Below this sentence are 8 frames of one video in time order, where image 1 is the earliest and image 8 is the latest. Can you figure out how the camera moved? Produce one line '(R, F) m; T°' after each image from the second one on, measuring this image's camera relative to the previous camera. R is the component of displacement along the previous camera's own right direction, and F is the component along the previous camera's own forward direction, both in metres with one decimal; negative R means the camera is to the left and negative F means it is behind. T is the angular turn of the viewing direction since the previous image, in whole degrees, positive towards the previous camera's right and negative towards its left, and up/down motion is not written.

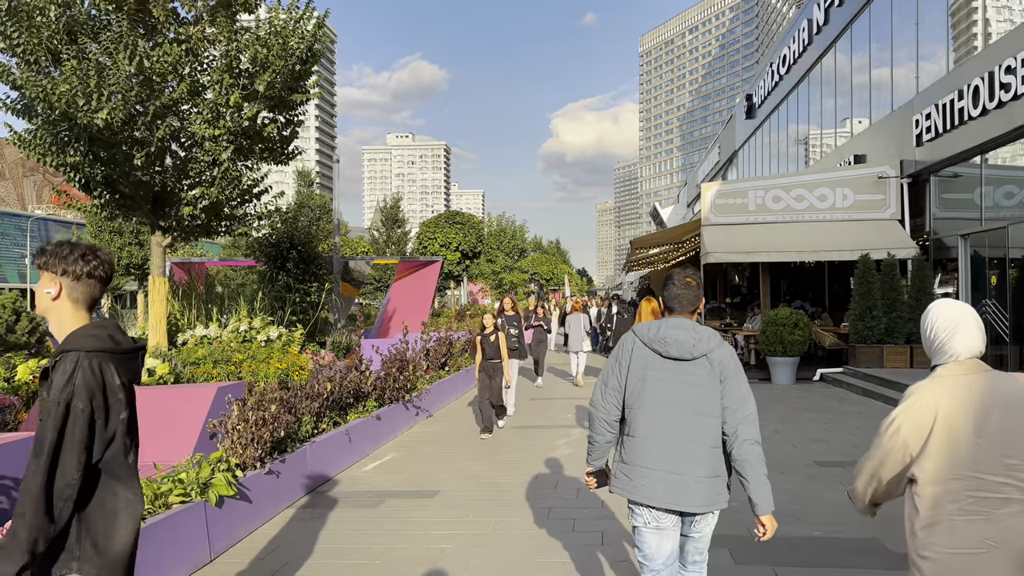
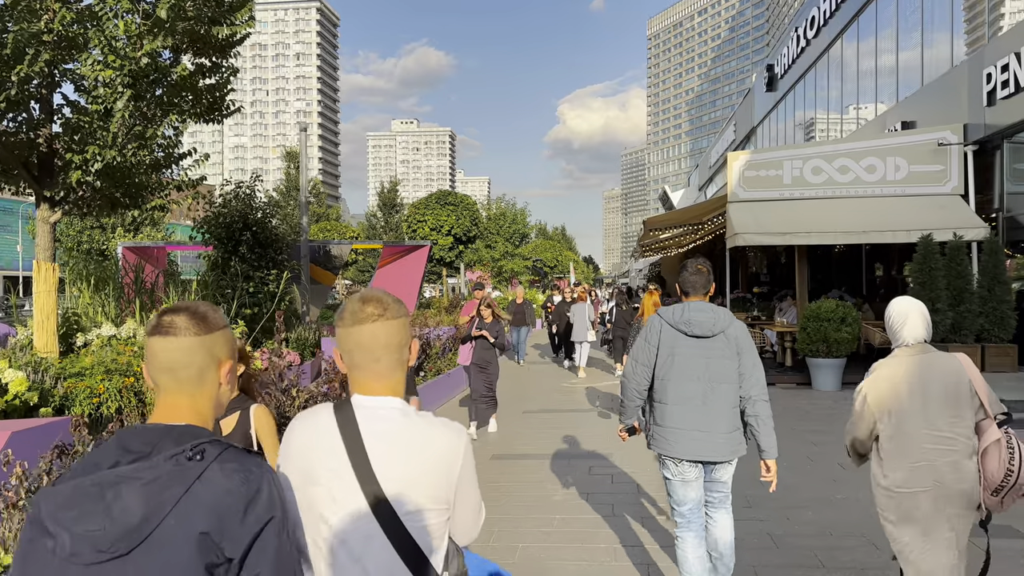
(+0.2, +1.8) m; -1°
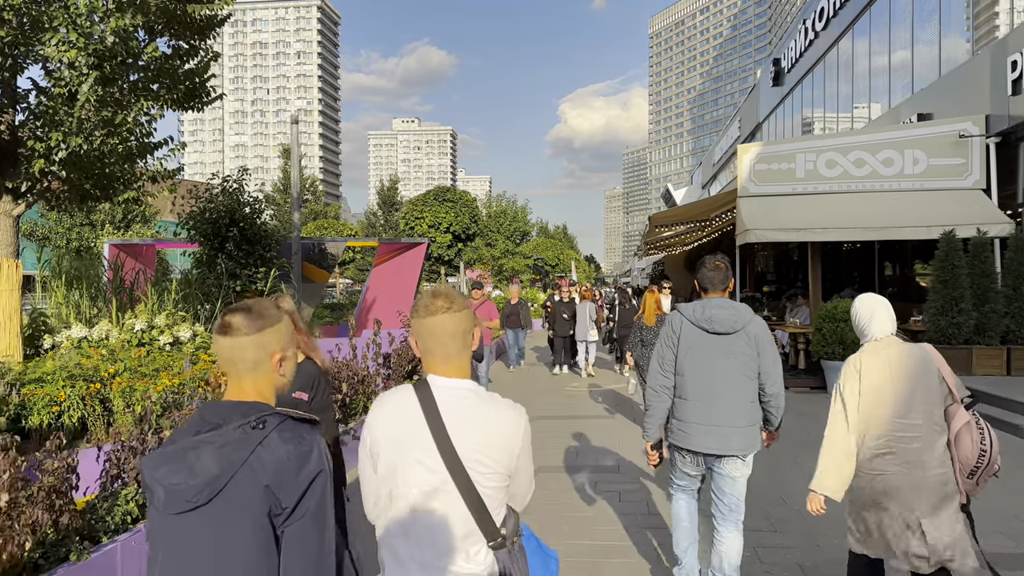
(0.0, +0.5) m; 0°
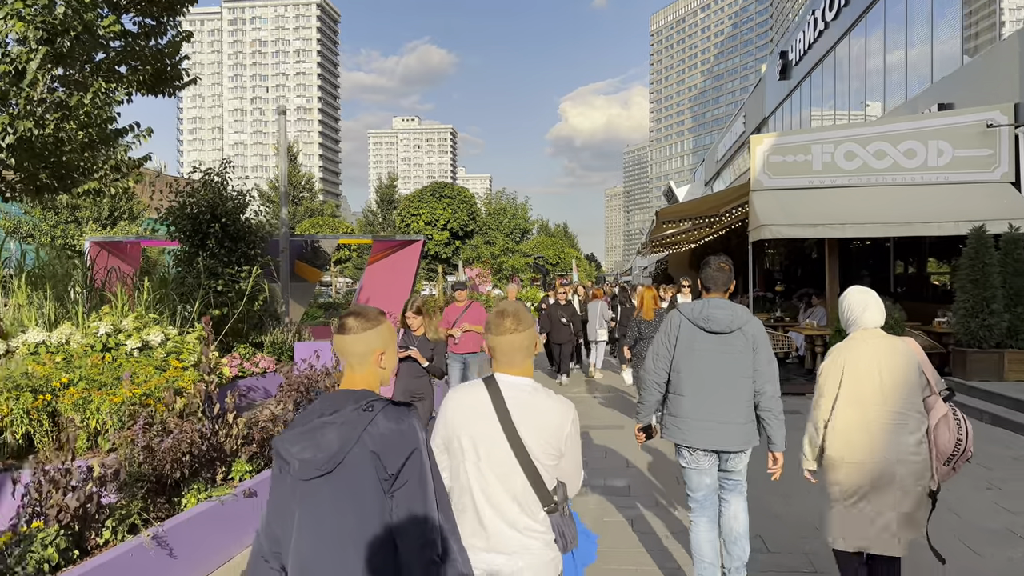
(0.0, +0.6) m; 0°
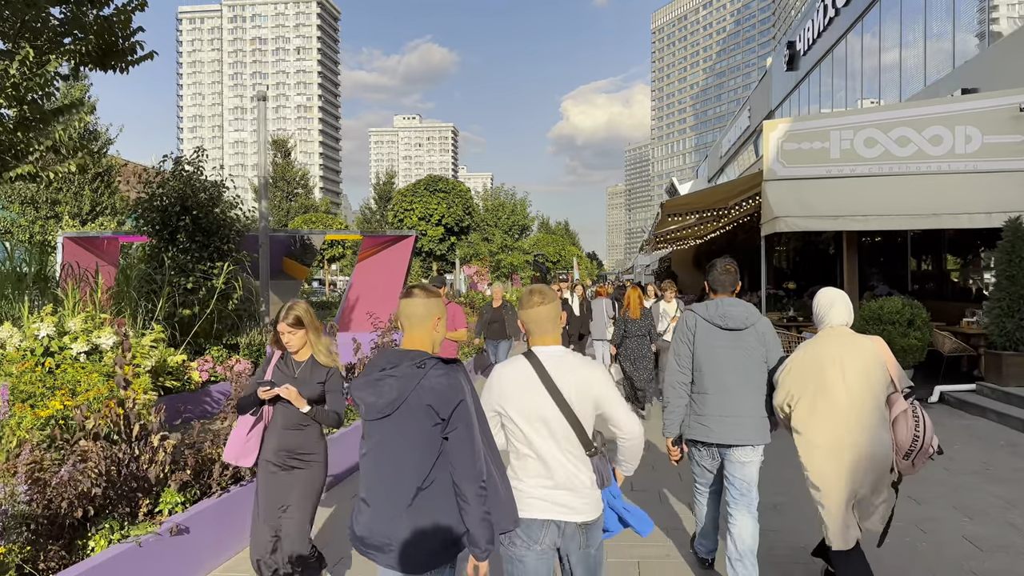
(+0.1, +0.7) m; 0°
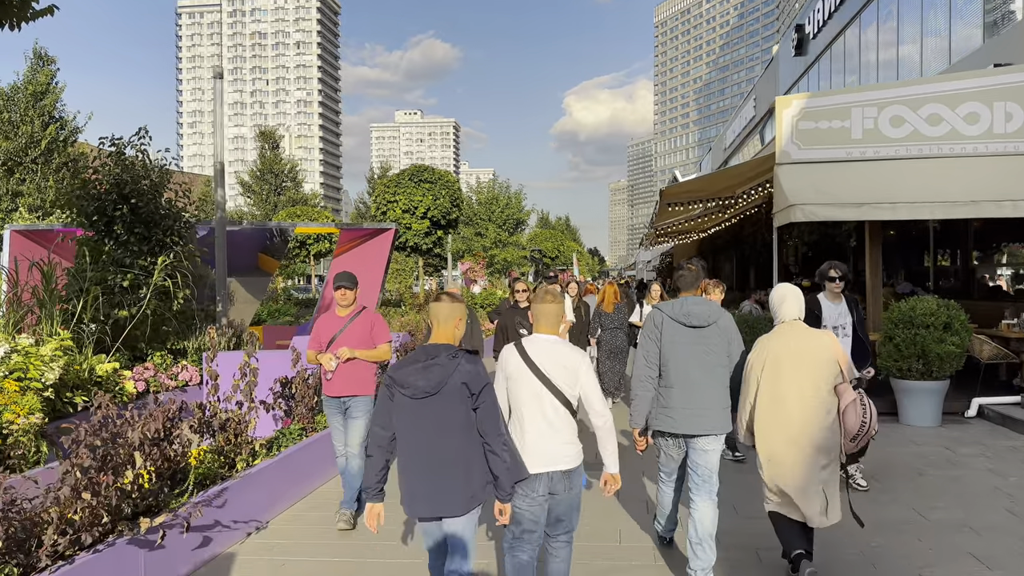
(+0.3, +1.0) m; 0°
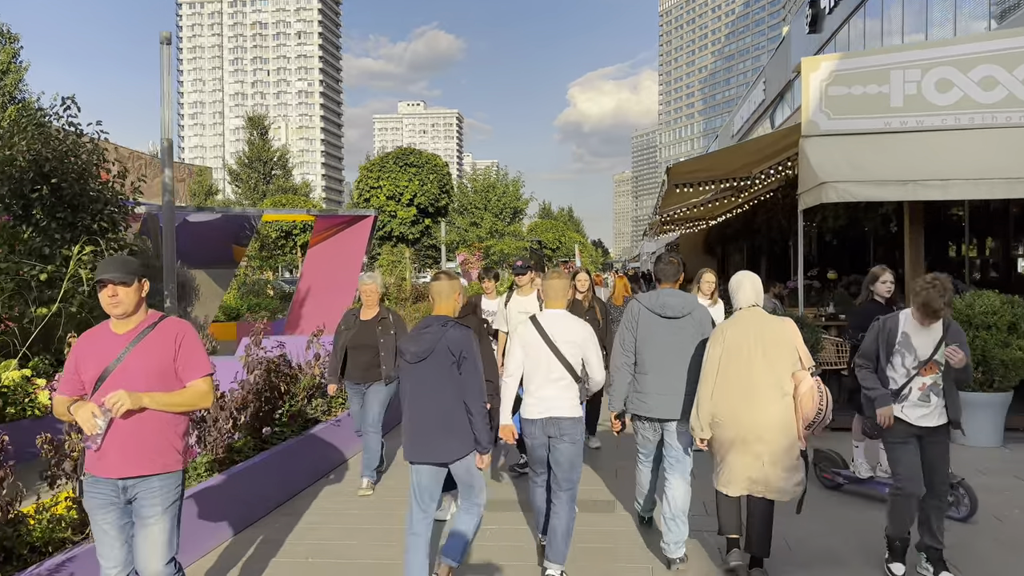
(+0.2, +1.1) m; 0°
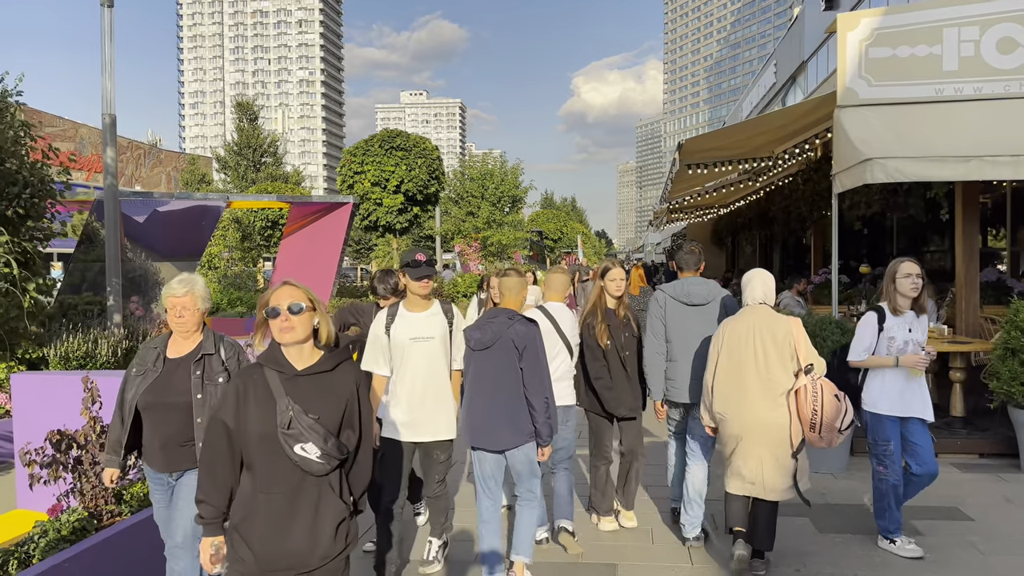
(+0.2, +1.0) m; 0°
